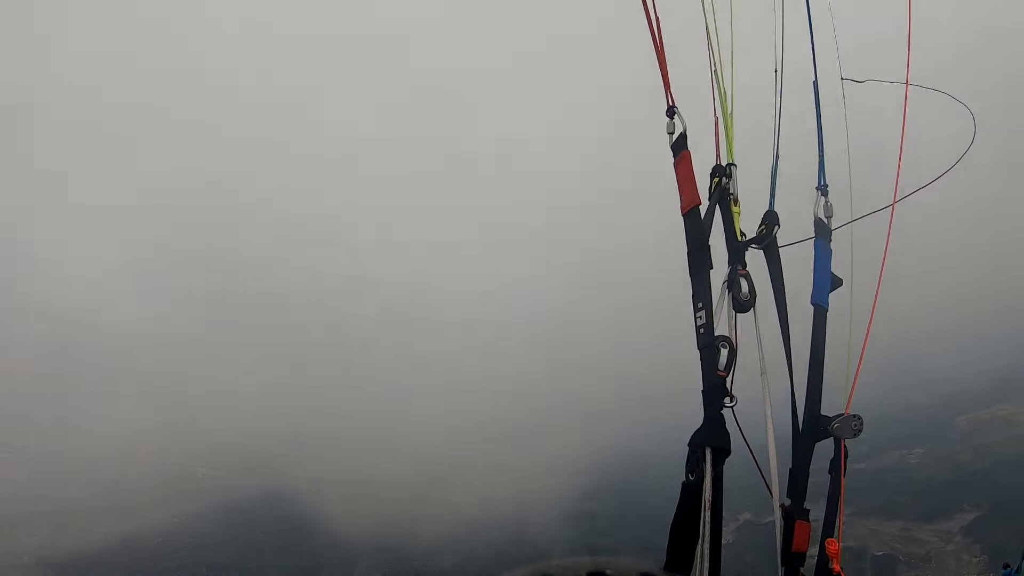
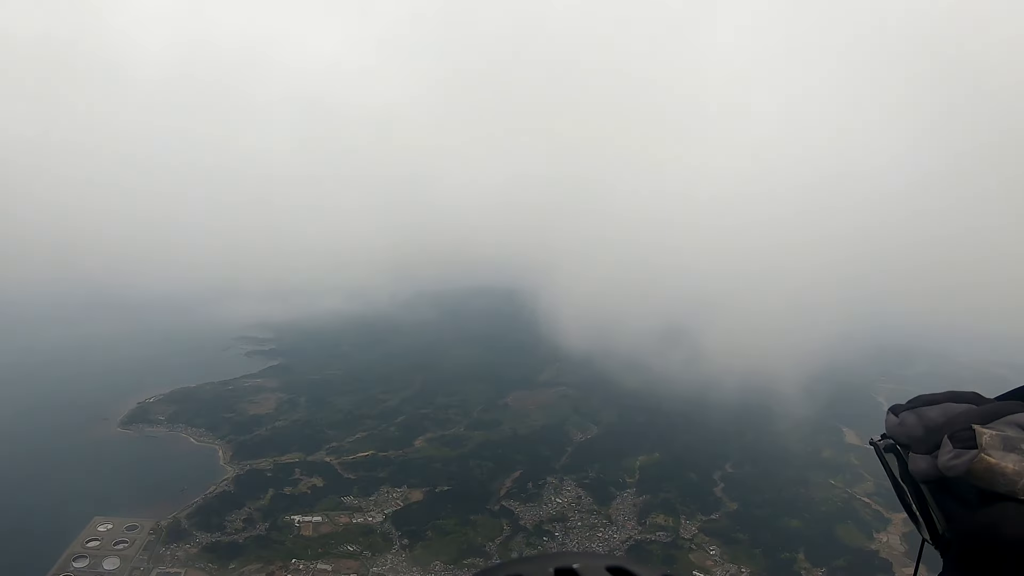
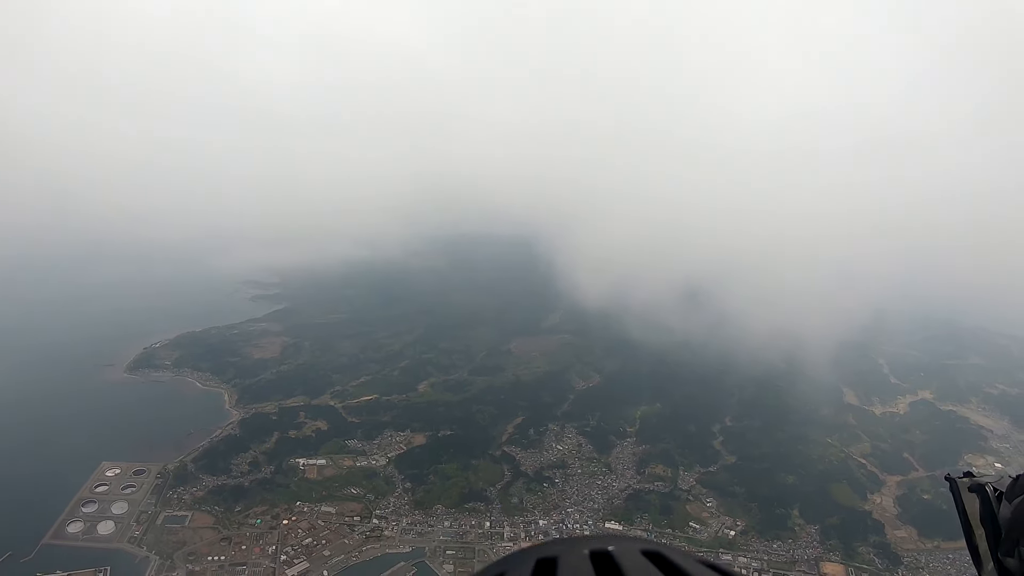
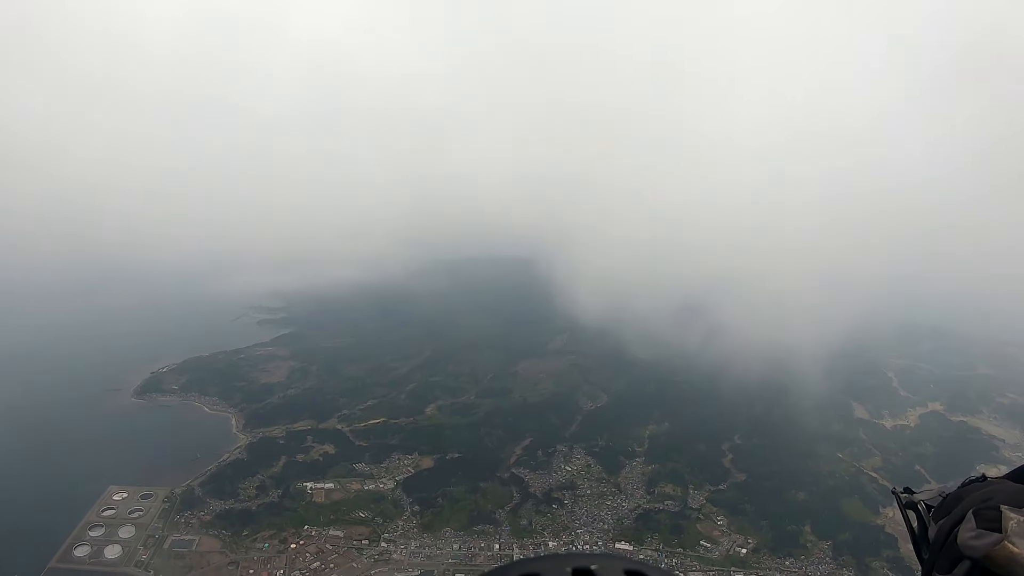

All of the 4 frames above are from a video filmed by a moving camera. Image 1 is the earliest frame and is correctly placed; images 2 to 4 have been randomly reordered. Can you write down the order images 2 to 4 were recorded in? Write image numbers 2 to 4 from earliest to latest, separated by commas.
2, 4, 3
